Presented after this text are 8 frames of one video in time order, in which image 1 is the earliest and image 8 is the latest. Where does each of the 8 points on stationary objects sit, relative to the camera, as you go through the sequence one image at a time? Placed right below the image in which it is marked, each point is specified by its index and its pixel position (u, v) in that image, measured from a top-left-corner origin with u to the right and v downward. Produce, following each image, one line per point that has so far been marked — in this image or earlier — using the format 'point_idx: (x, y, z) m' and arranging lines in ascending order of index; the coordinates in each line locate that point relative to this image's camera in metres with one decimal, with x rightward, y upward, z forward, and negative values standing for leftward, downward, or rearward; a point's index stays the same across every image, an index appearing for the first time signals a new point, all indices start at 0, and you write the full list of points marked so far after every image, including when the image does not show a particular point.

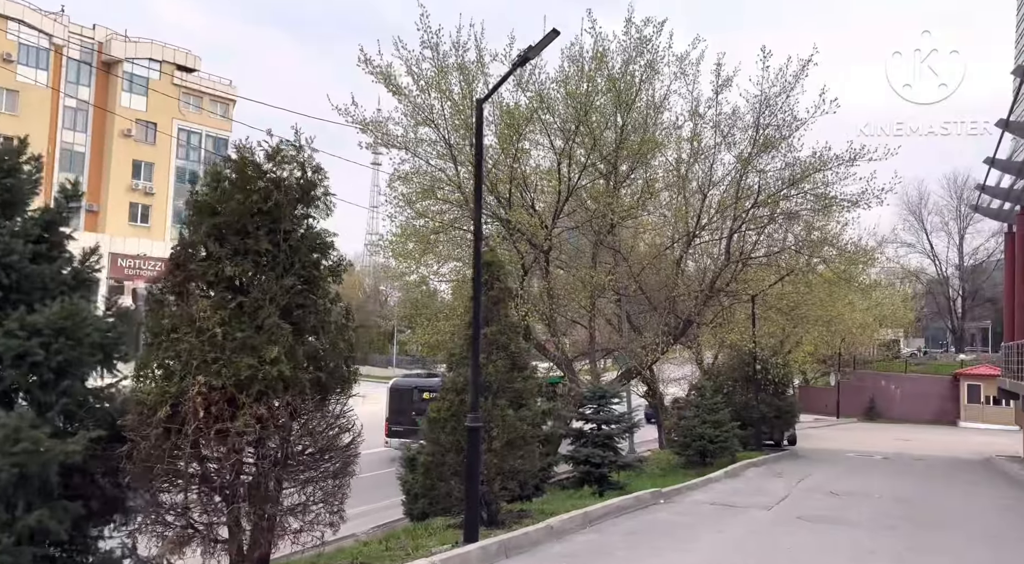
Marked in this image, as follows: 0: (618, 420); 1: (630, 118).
0: (+1.4, -1.9, +11.5) m
1: (+2.2, +3.2, +16.3) m
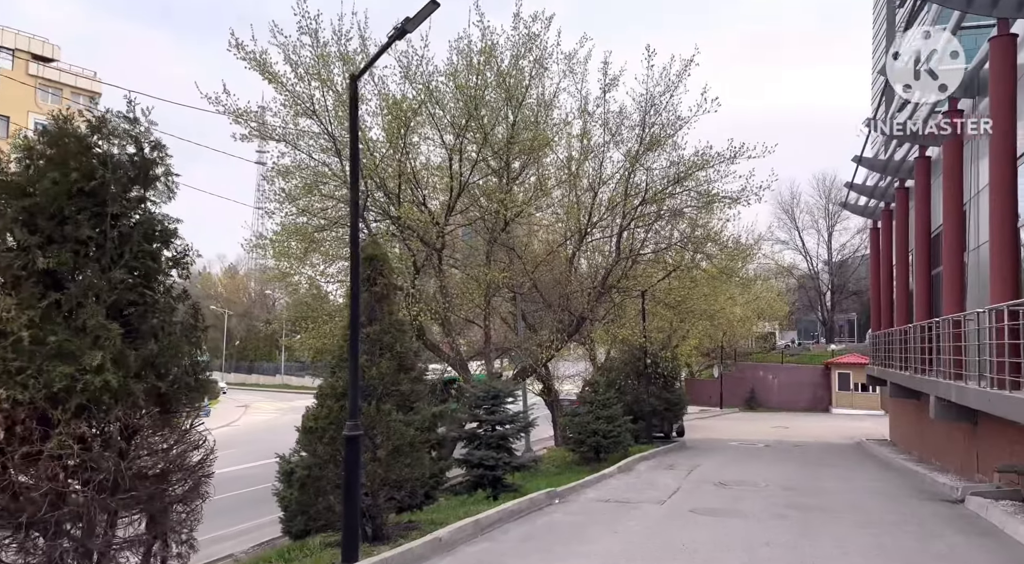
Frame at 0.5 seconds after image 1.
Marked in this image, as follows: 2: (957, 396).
0: (0.0, -1.9, +11.3) m
1: (+0.1, +3.2, +16.2) m
2: (+6.2, -1.6, +12.0) m
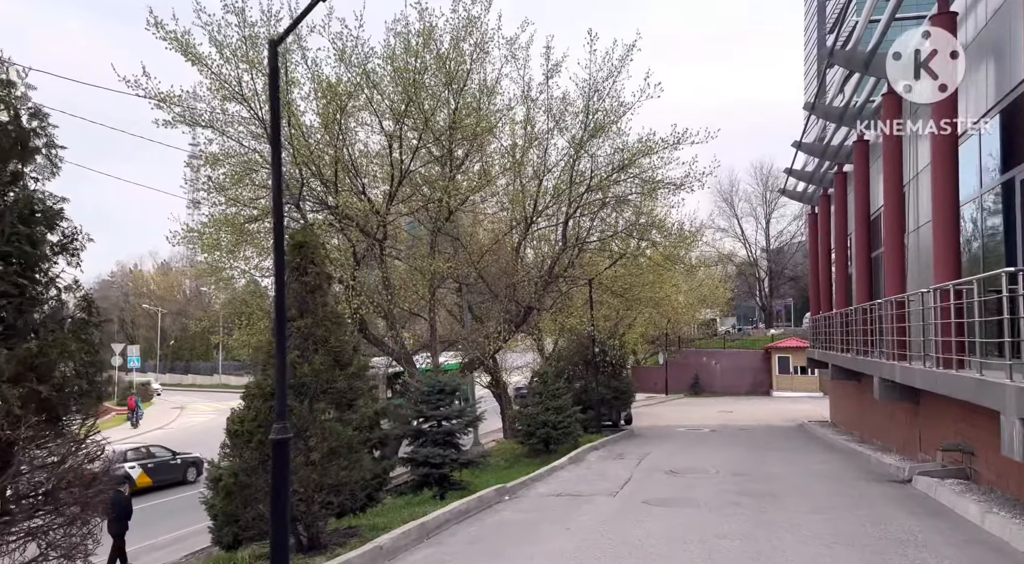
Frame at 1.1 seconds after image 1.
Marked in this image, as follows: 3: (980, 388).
0: (-0.7, -1.7, +10.9) m
1: (-1.0, +3.4, +15.8) m
2: (+5.4, -1.3, +12.0) m
3: (+4.3, -1.0, +7.8) m
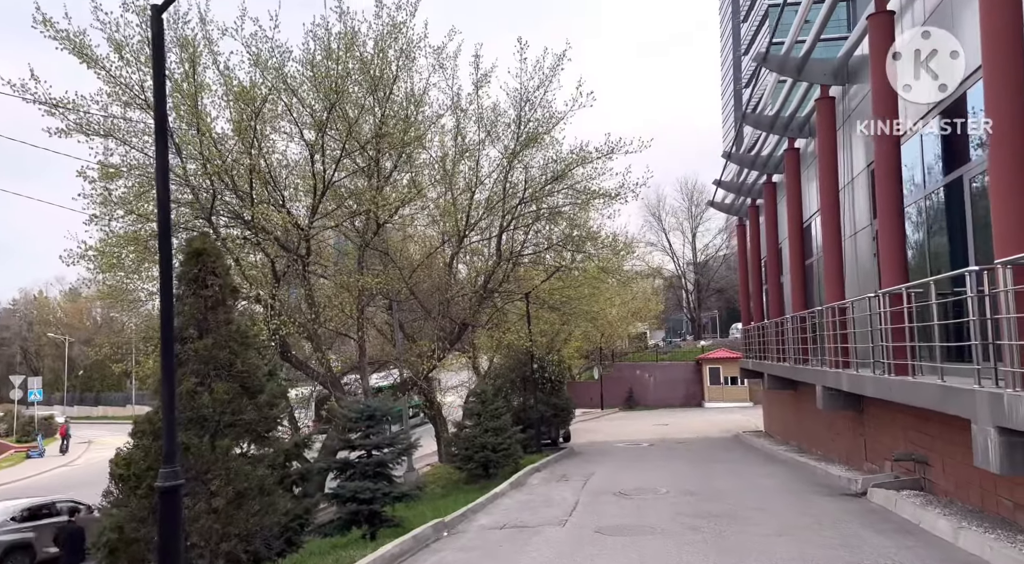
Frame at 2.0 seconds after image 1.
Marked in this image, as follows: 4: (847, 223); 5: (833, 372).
0: (-1.4, -1.9, +10.1) m
1: (-2.2, +3.1, +15.1) m
2: (+4.6, -1.4, +11.7) m
3: (+3.7, -1.0, +7.4) m
4: (+5.6, +1.0, +14.4) m
5: (+4.7, -1.3, +12.5) m
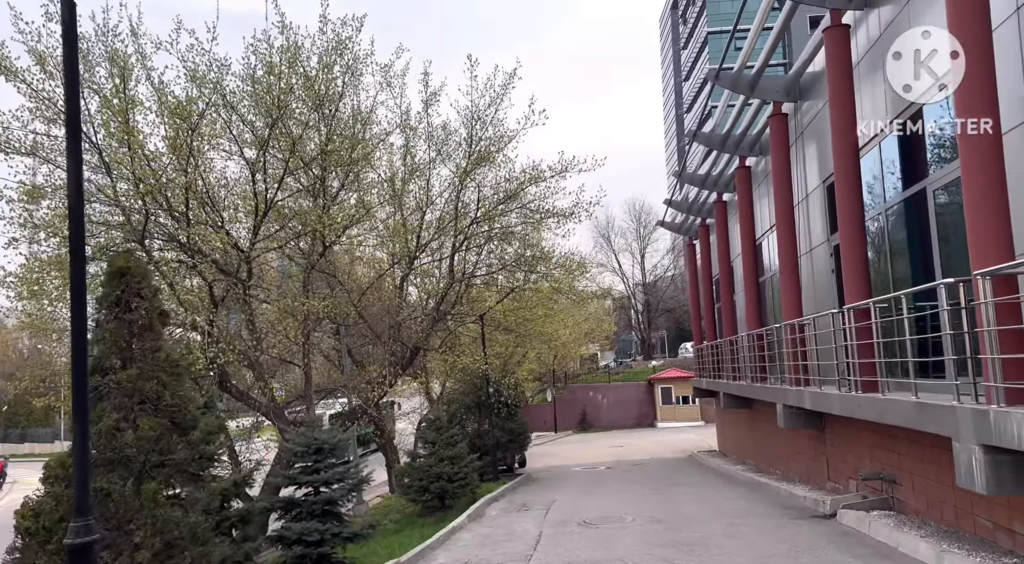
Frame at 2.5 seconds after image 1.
0: (-1.9, -2.2, +9.5) m
1: (-3.1, +2.7, +14.5) m
2: (+4.0, -1.6, +11.5) m
3: (+3.4, -1.1, +7.1) m
4: (+4.8, +0.7, +14.2) m
5: (+4.0, -1.5, +12.3) m
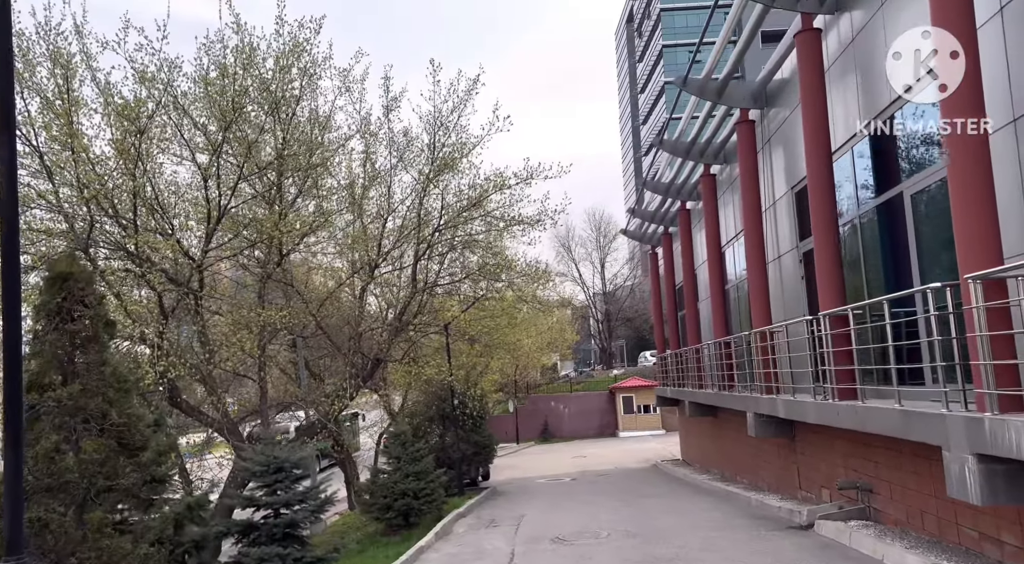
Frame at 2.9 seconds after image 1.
0: (-2.2, -2.3, +9.1) m
1: (-3.7, +2.5, +14.1) m
2: (+3.6, -1.7, +11.3) m
3: (+3.2, -1.1, +6.9) m
4: (+4.2, +0.6, +14.1) m
5: (+3.6, -1.6, +12.1) m
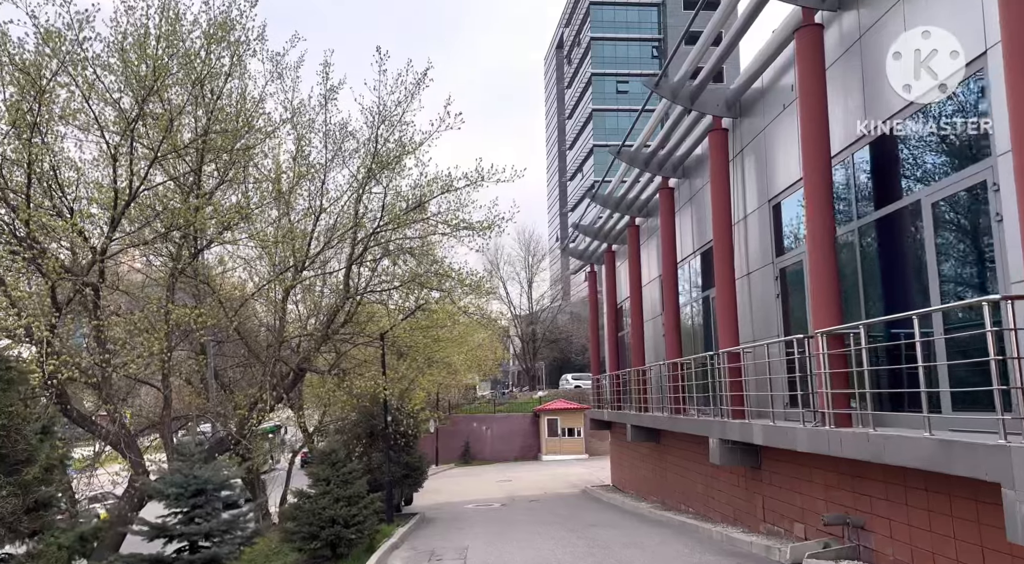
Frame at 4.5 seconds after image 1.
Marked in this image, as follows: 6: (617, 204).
0: (-2.6, -2.2, +7.6) m
1: (-4.3, +2.6, +12.6) m
2: (+3.0, -1.9, +10.4) m
3: (+3.1, -1.2, +6.0) m
4: (+3.5, +0.3, +13.4) m
5: (+2.9, -1.9, +11.2) m
6: (+2.4, +1.8, +19.9) m
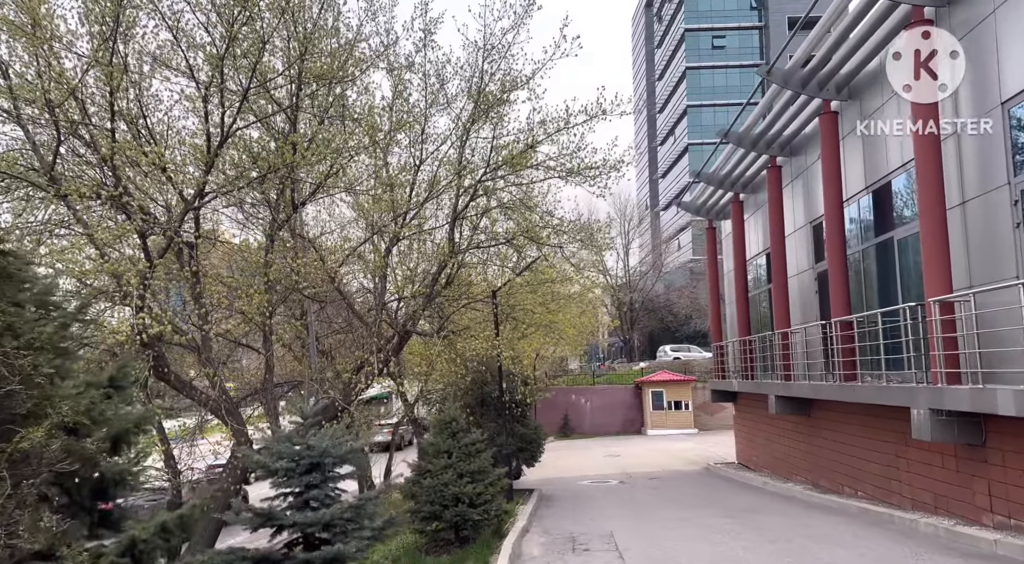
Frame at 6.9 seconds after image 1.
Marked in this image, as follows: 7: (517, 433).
0: (-1.2, -1.6, +5.8) m
1: (-2.5, +3.3, +10.8) m
2: (+4.6, -1.2, +8.1) m
3: (+4.3, -0.6, +3.7) m
4: (+5.4, +1.1, +10.9) m
5: (+4.7, -1.1, +8.9) m
6: (+4.9, +2.8, +17.4) m
7: (0.0, -3.2, +18.0) m
